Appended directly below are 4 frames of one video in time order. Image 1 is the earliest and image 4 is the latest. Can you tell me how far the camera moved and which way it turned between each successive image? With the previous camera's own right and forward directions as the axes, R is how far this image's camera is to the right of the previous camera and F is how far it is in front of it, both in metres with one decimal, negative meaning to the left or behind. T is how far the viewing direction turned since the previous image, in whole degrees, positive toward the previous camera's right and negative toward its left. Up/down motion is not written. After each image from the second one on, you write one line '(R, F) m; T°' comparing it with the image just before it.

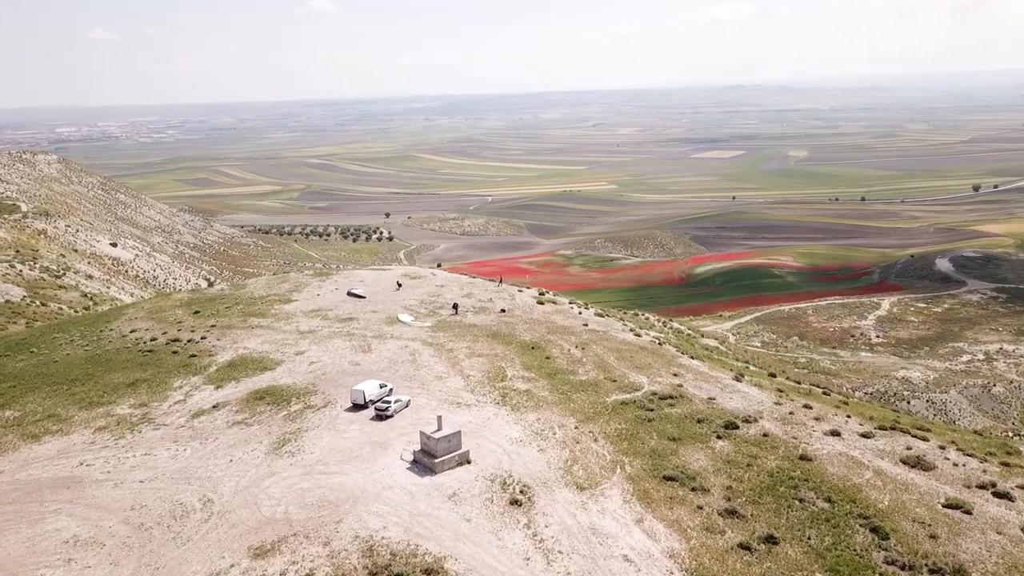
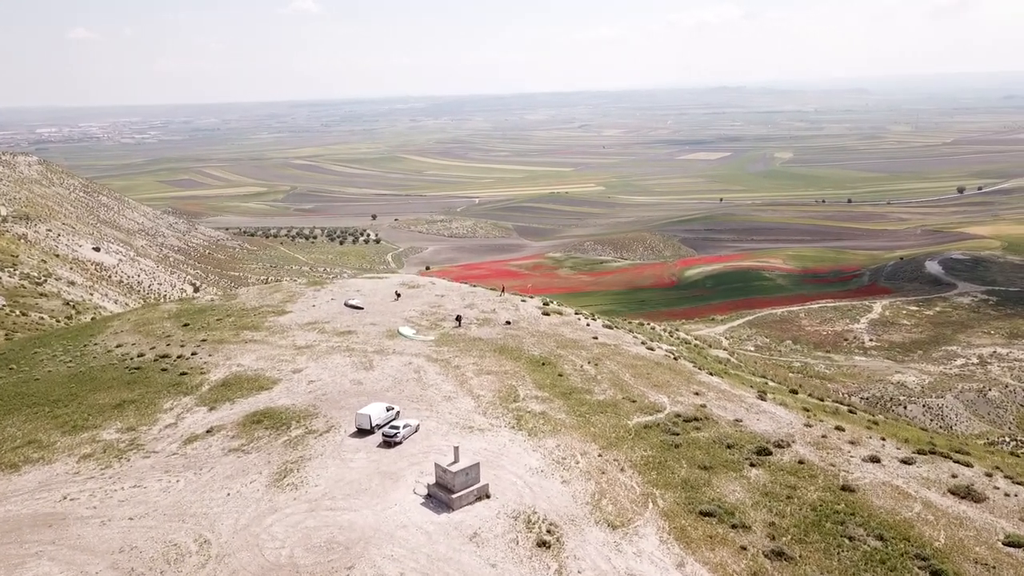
(-1.0, +1.7) m; +1°
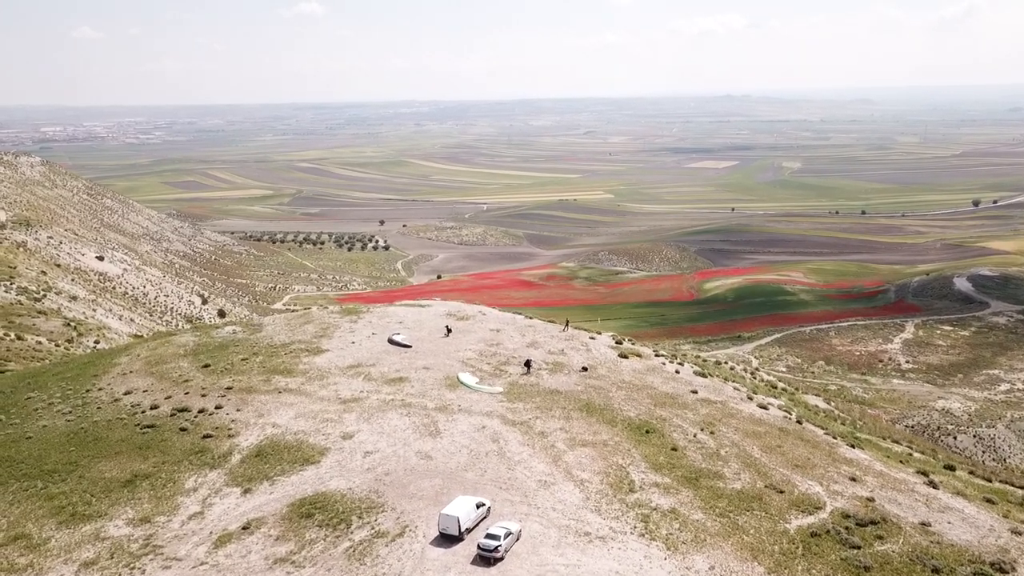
(-3.3, +5.8) m; 0°
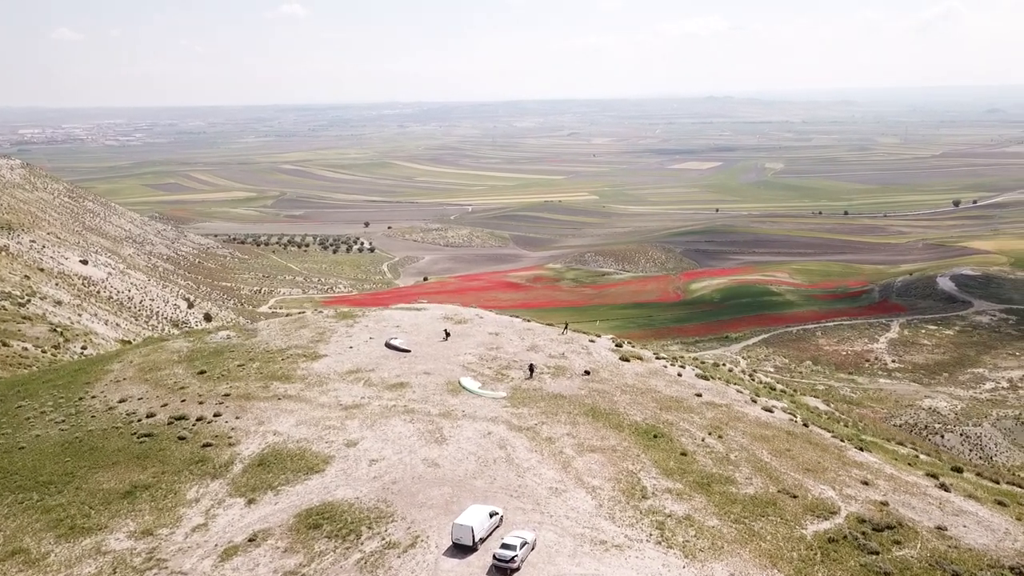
(-0.7, +0.4) m; +1°
